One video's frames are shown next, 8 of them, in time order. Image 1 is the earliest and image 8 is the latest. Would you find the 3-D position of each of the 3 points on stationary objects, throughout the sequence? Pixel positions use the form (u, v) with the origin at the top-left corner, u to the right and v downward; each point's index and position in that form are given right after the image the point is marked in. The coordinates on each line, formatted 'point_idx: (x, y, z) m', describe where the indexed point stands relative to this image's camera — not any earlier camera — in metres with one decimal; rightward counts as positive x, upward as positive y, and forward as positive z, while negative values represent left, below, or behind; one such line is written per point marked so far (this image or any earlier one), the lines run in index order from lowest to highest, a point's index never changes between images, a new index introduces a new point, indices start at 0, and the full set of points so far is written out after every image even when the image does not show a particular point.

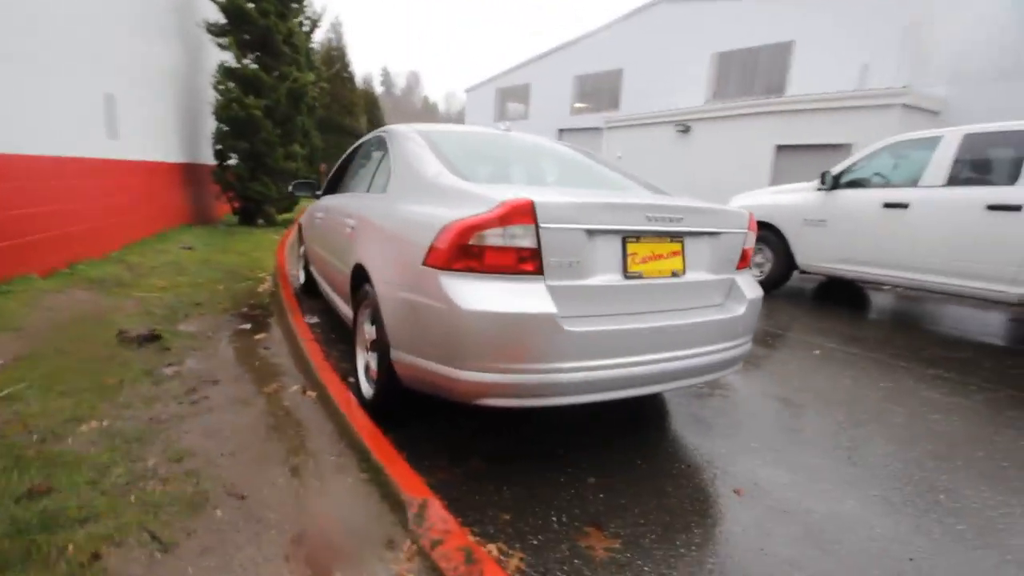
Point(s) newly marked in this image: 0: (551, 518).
0: (+0.2, -1.1, +2.3) m
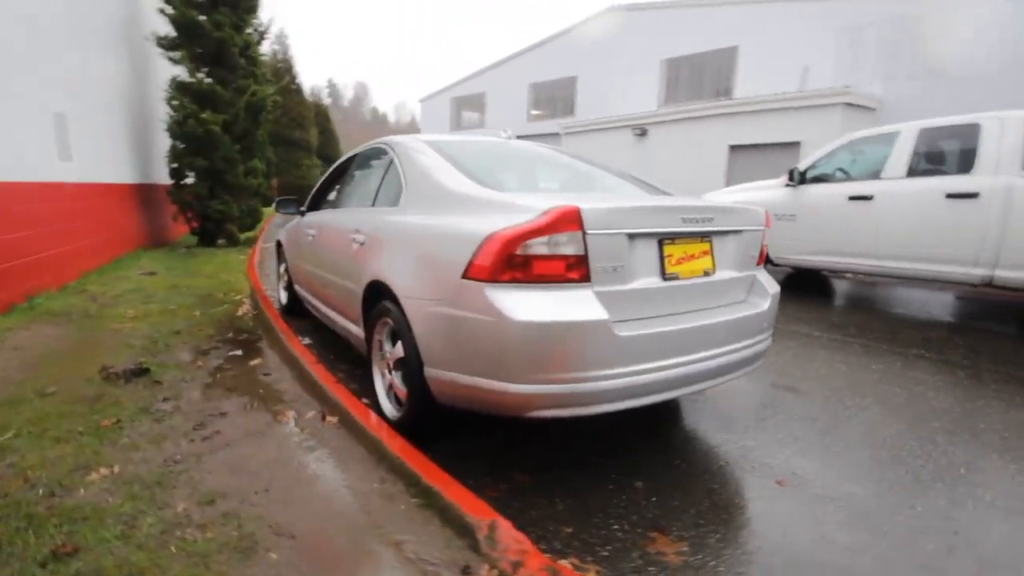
0: (+0.5, -1.1, +2.3) m
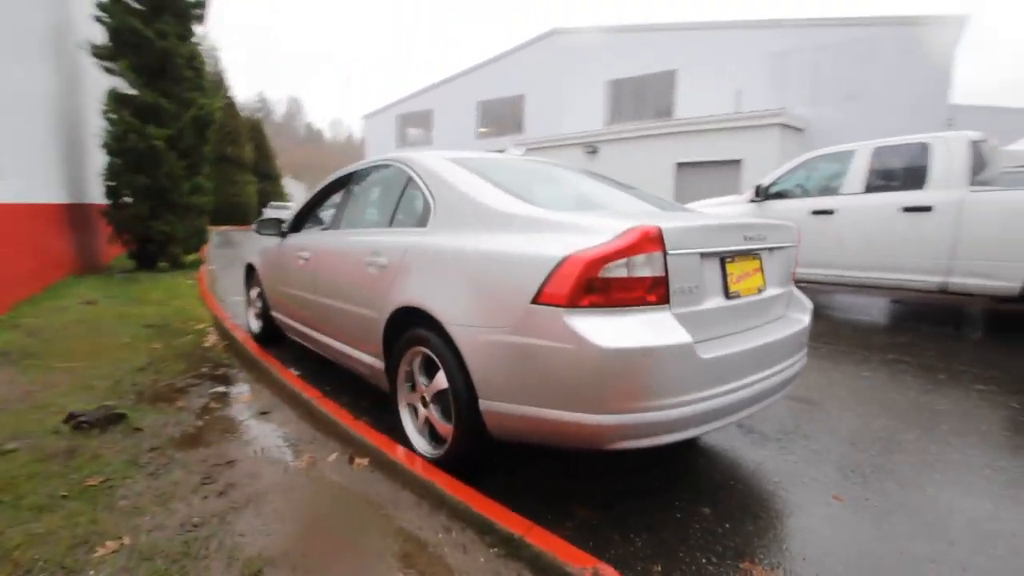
0: (+0.8, -1.2, +2.2) m
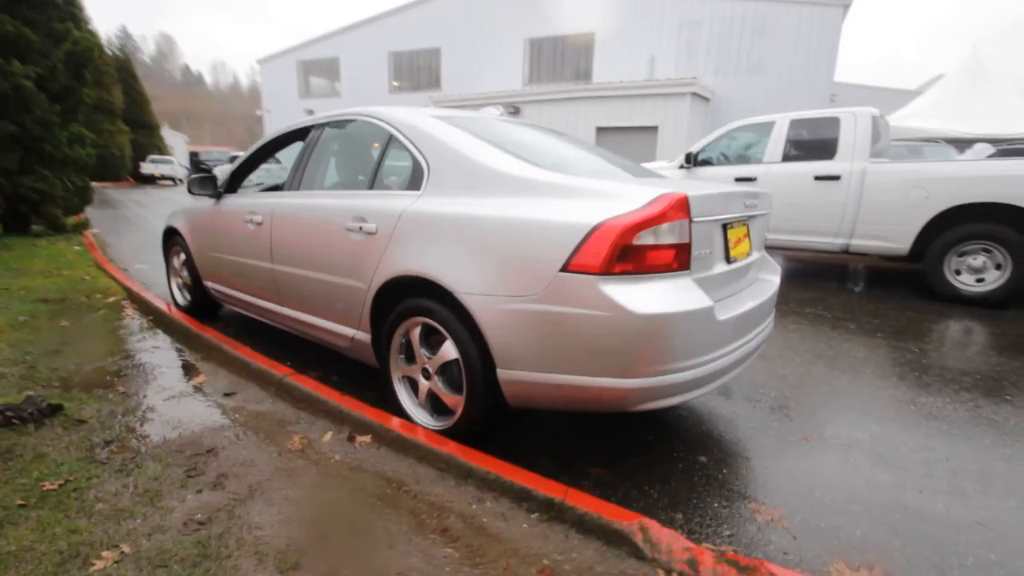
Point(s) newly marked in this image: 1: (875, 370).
0: (+1.0, -1.0, +2.4) m
1: (+3.0, -0.7, +4.2) m
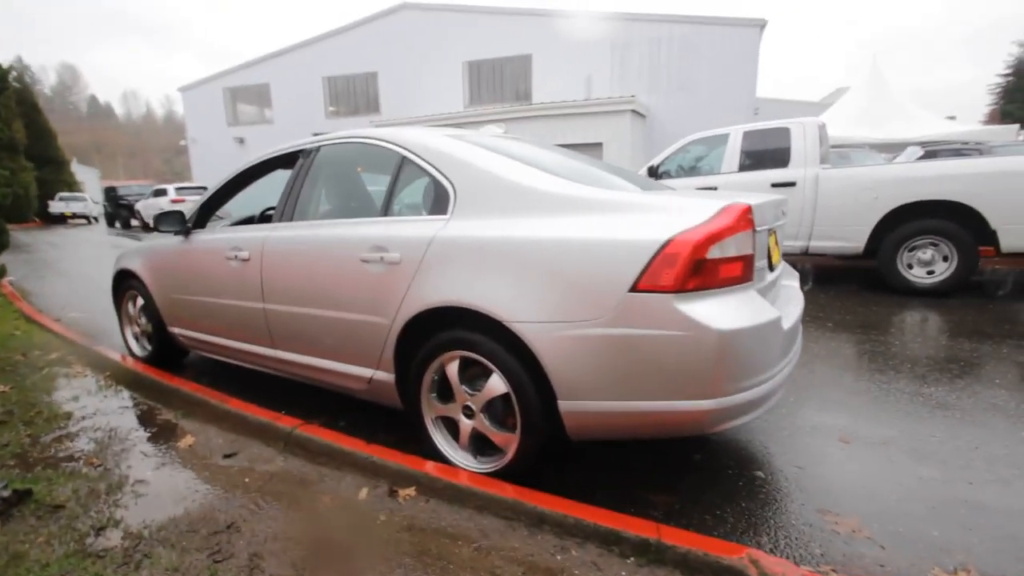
0: (+1.3, -1.1, +2.3) m
1: (+3.1, -0.7, +4.4) m
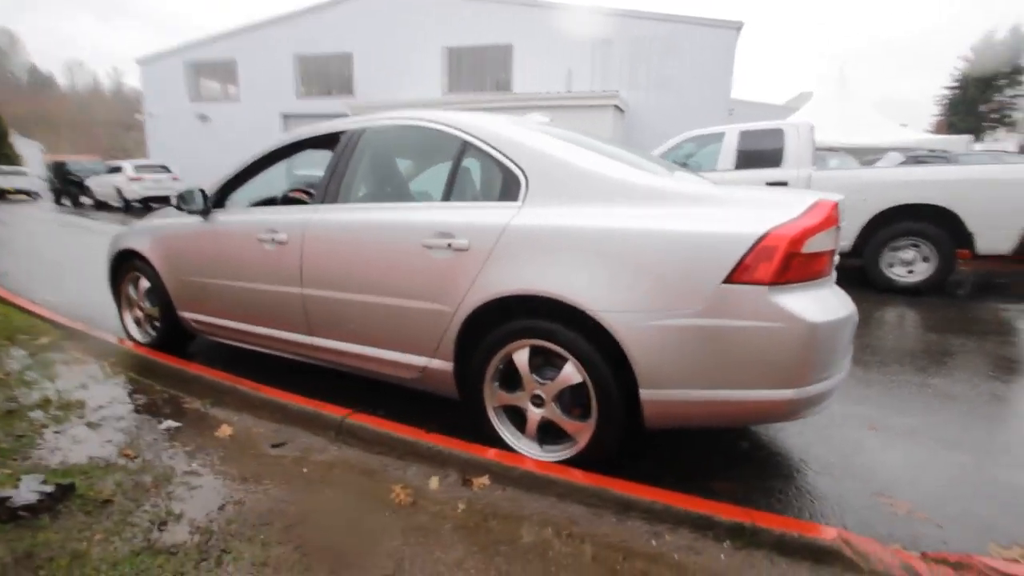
0: (+1.6, -1.0, +2.4) m
1: (+3.3, -0.6, +4.6) m
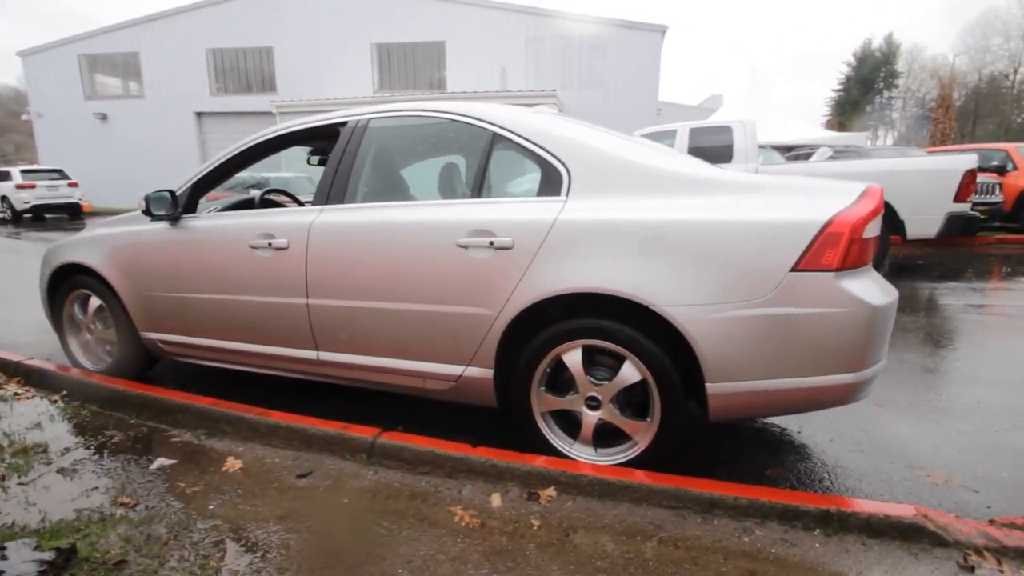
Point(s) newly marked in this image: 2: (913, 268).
0: (+1.9, -1.0, +2.5) m
1: (+3.3, -0.5, +4.9) m
2: (+6.5, +0.3, +8.1) m
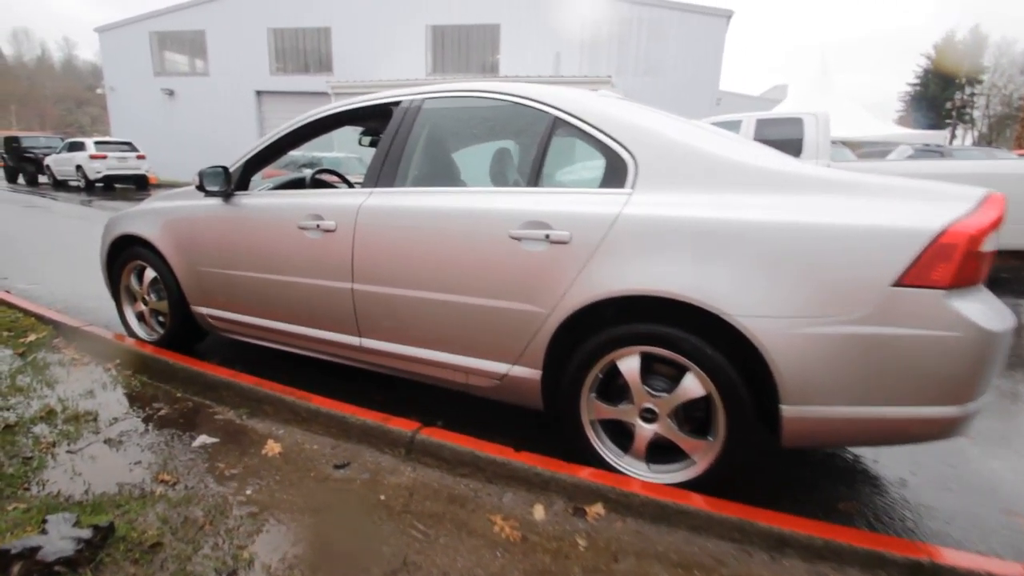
0: (+2.1, -1.0, +2.2) m
1: (+3.7, -0.6, +4.5) m
2: (+7.2, +0.1, +7.4) m
